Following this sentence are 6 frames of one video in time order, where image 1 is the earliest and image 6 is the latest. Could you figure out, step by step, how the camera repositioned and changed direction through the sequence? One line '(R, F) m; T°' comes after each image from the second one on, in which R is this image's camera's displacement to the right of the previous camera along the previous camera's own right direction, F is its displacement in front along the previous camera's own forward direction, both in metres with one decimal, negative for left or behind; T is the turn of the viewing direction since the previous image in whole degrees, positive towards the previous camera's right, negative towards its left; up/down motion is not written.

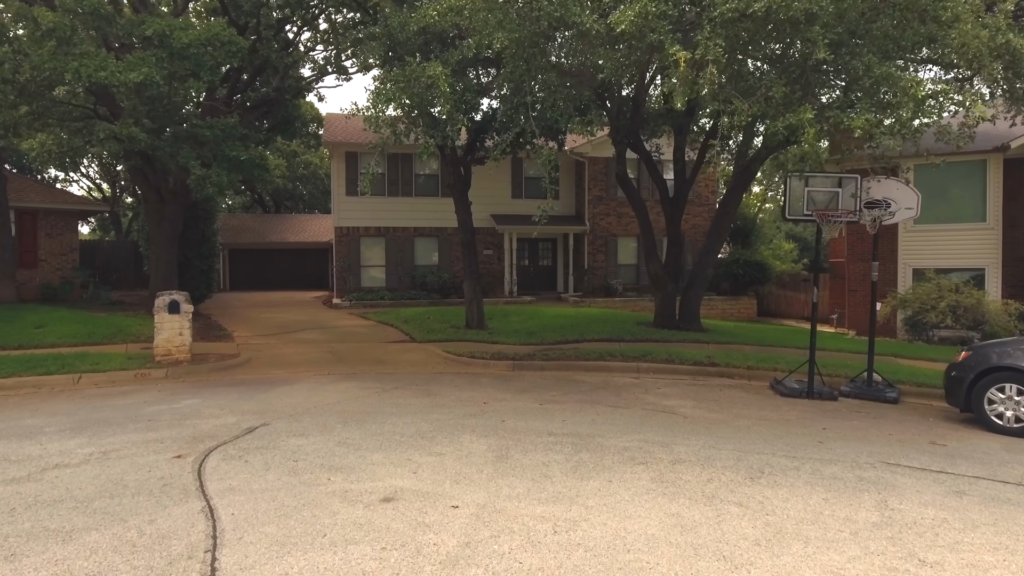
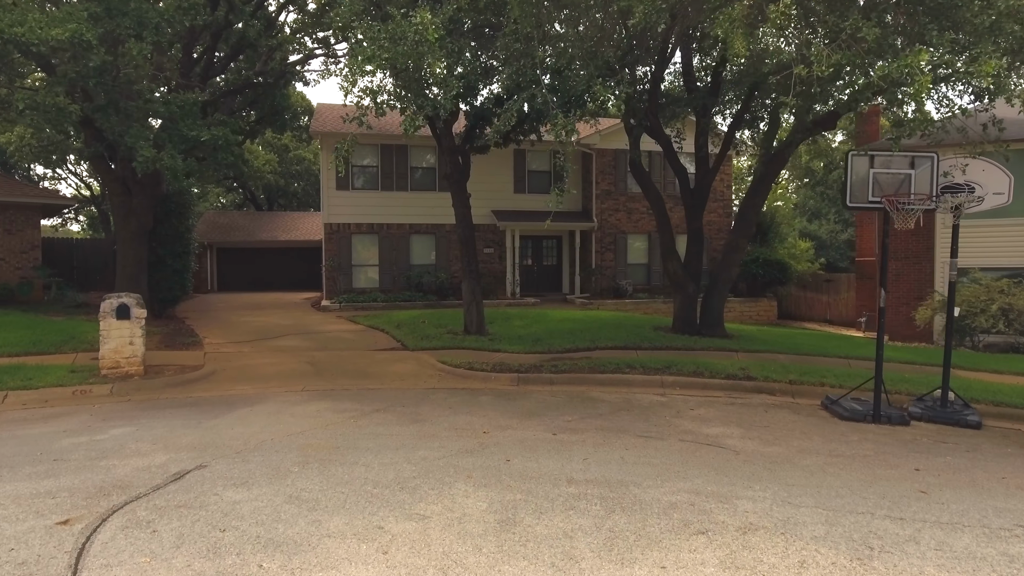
(0.0, +1.6) m; 0°
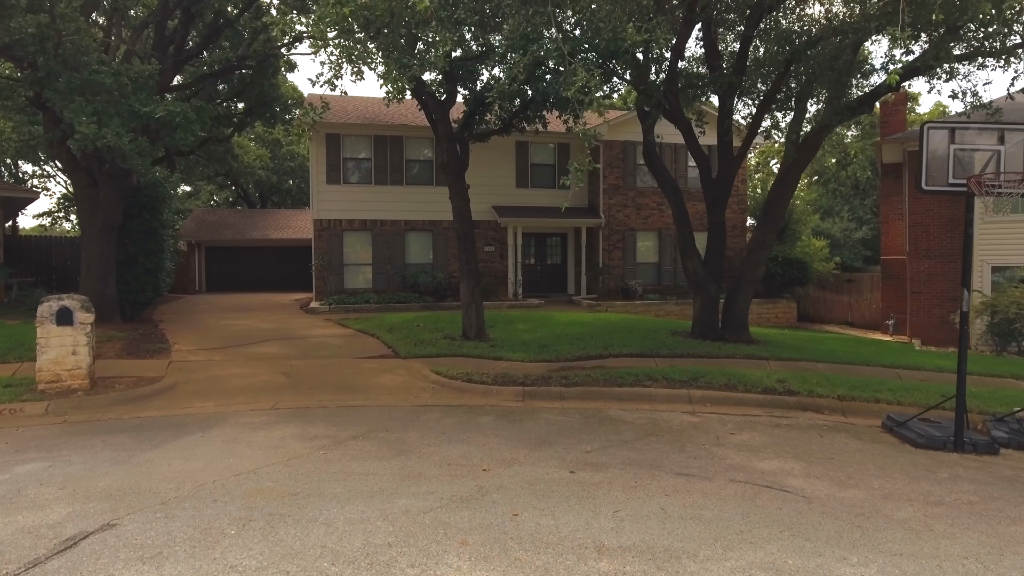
(0.0, +1.3) m; 0°
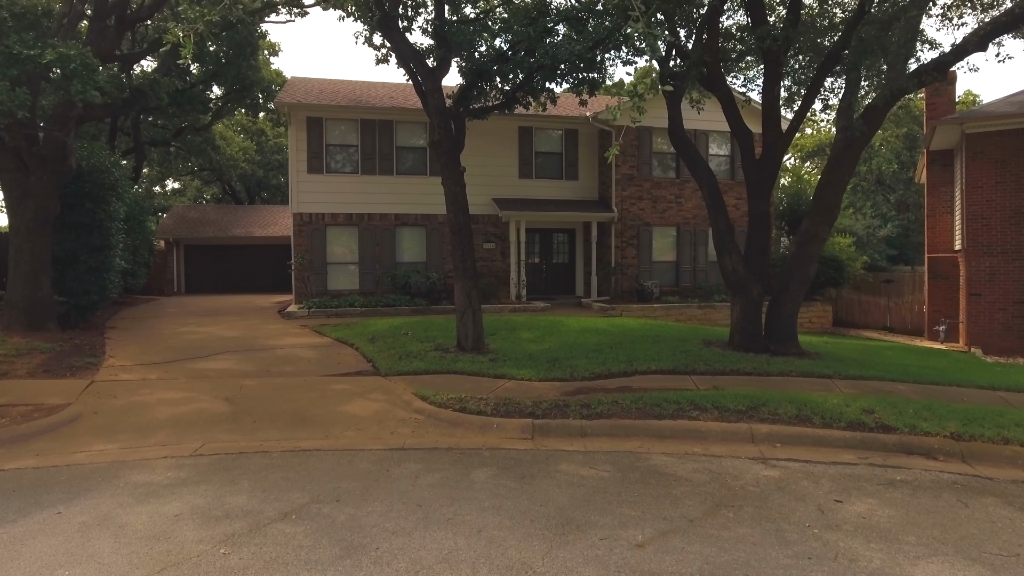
(0.0, +2.1) m; 0°
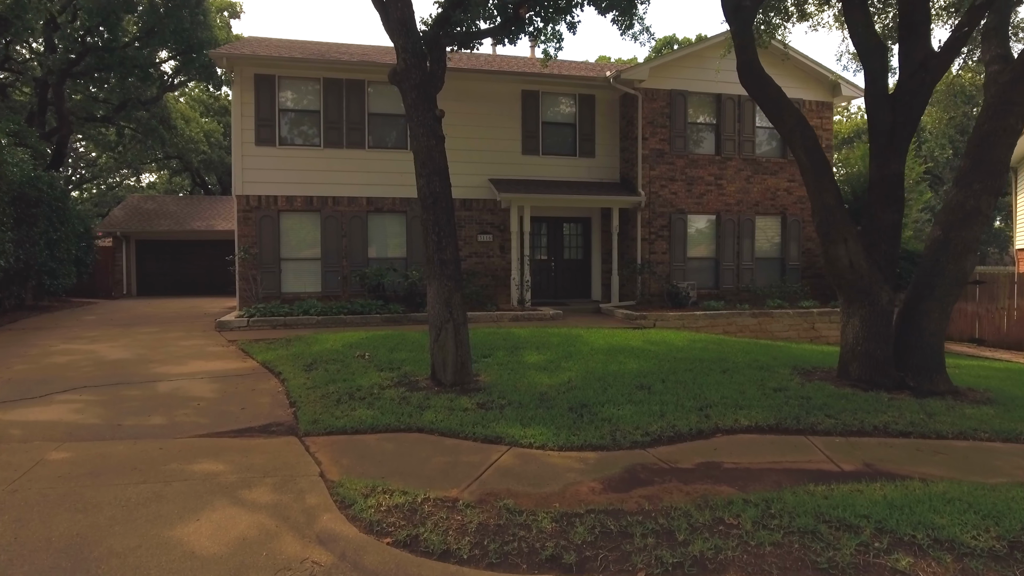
(0.0, +3.7) m; 0°
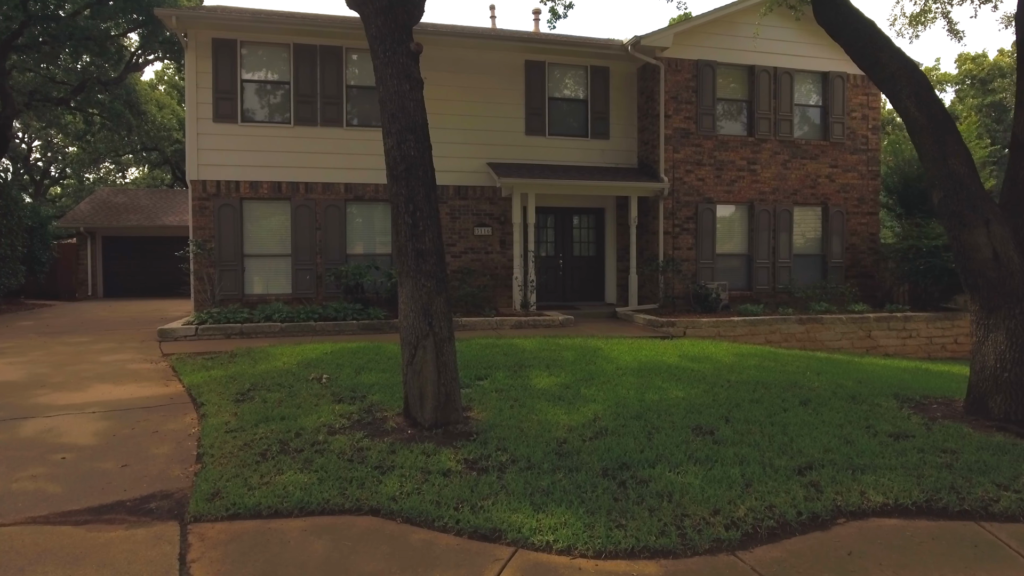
(0.0, +2.1) m; 0°
